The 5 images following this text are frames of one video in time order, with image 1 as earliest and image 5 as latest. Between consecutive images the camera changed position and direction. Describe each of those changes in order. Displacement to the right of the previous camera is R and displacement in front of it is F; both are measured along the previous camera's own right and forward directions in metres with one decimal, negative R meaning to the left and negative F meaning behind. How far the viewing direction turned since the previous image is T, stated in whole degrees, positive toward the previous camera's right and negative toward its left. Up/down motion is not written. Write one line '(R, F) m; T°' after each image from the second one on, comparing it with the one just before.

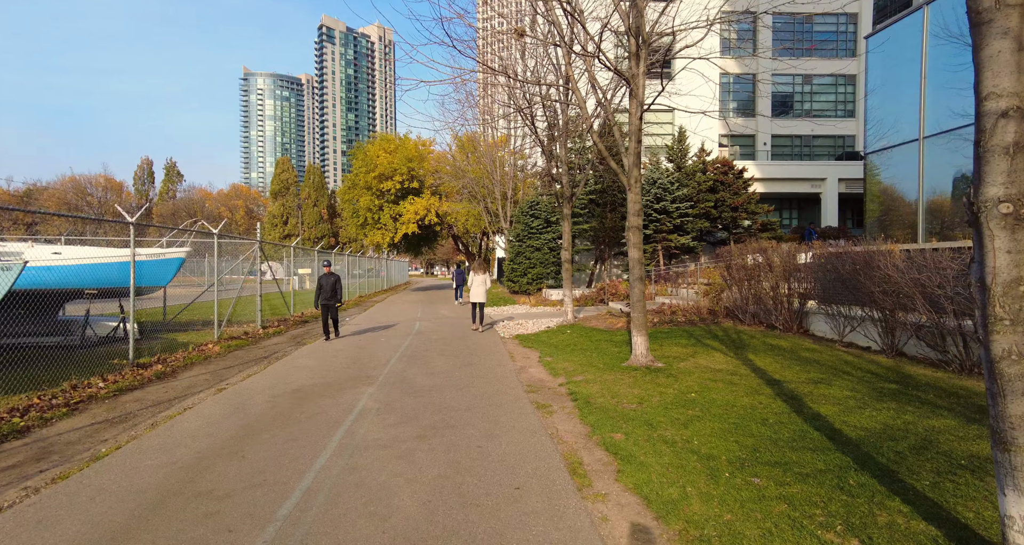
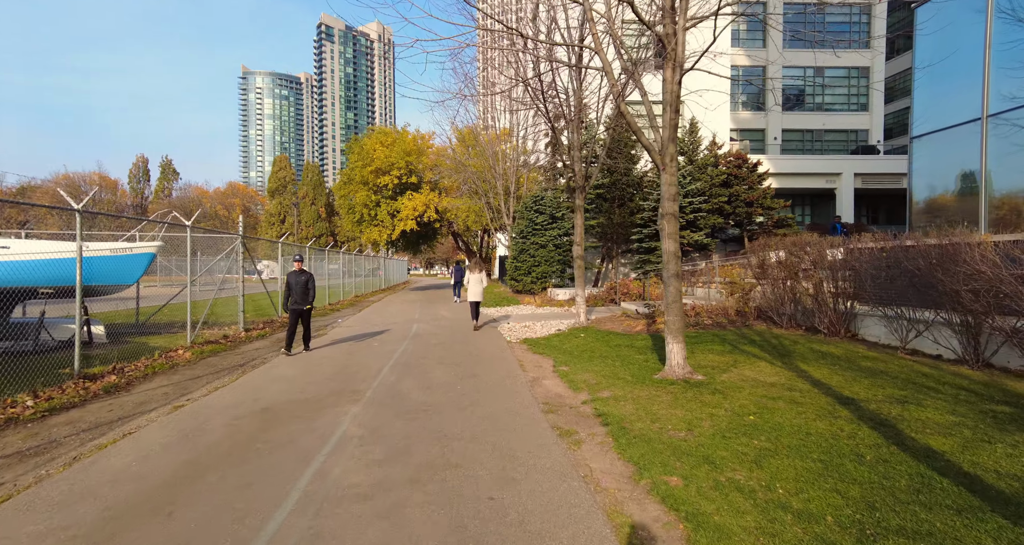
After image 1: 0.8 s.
(-0.2, +1.1) m; 0°
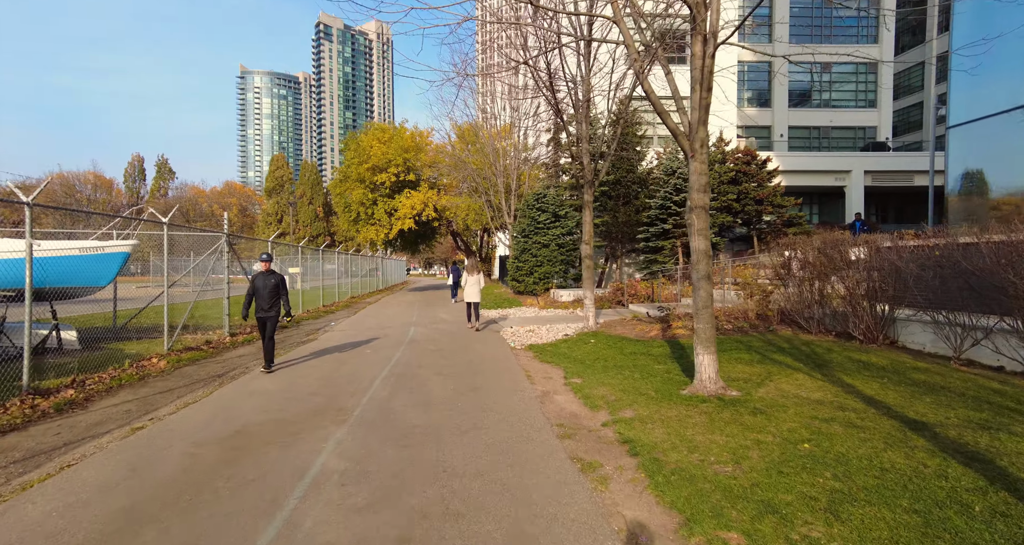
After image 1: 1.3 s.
(-0.1, +0.7) m; 0°
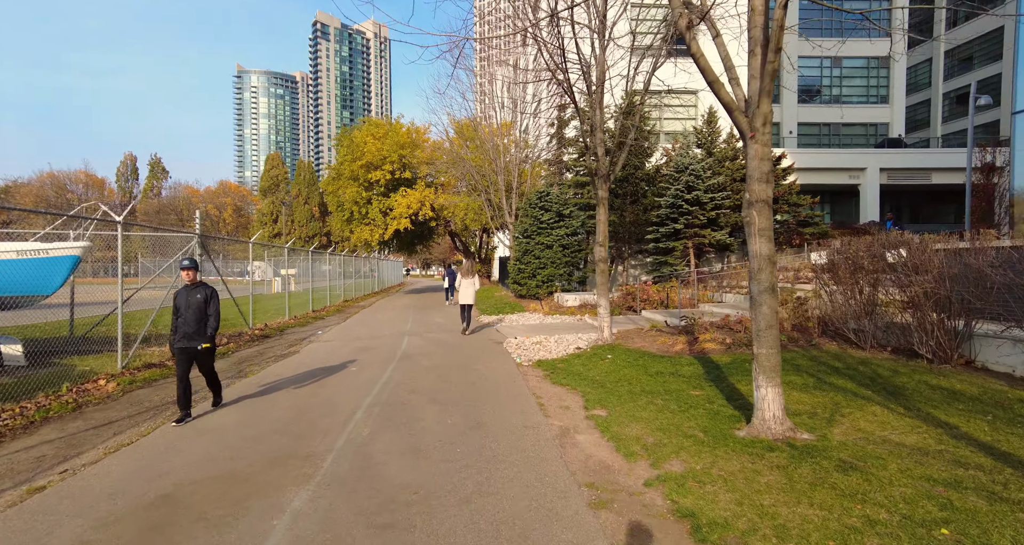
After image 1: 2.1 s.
(-0.1, +1.1) m; 0°
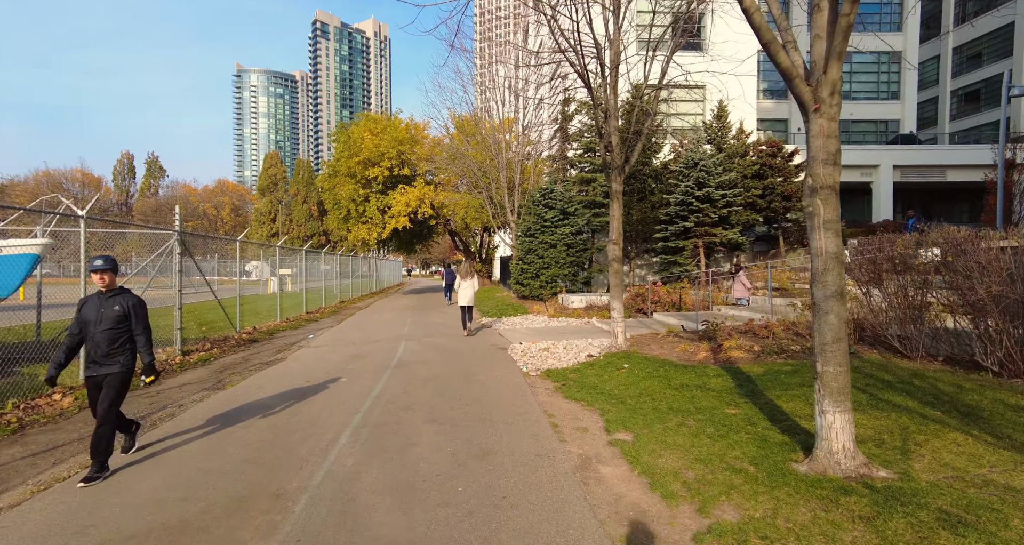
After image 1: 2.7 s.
(-0.1, +0.7) m; 0°
